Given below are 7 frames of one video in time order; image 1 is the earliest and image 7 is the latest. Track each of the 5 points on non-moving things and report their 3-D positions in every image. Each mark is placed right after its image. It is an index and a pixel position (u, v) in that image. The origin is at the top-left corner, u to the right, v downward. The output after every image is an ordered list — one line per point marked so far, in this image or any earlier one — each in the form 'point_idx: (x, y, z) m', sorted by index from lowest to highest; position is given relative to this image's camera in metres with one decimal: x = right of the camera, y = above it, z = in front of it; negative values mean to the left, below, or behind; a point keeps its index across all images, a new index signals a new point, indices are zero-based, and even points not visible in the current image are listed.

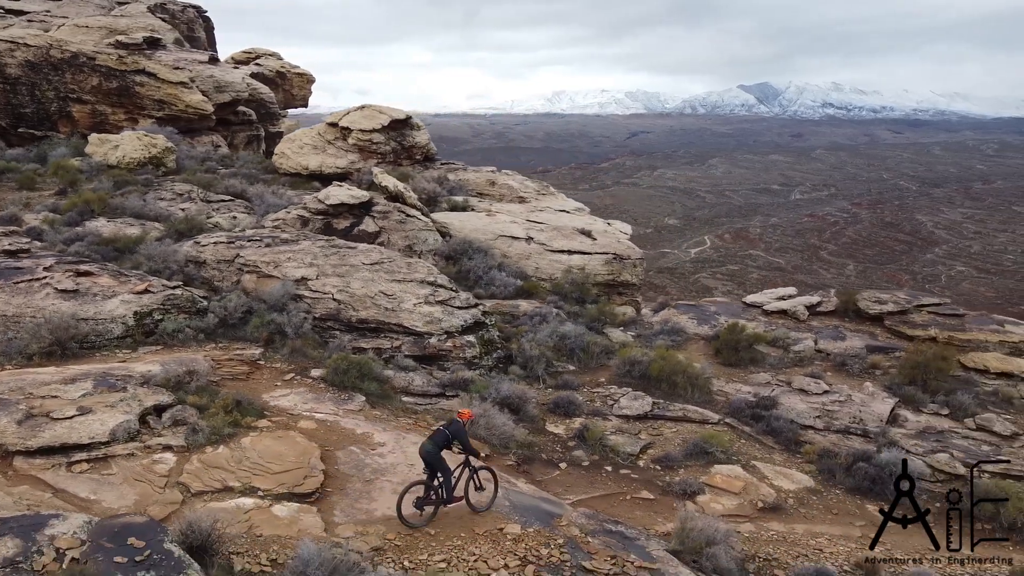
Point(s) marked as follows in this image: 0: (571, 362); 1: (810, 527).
0: (+1.1, -1.4, +10.7) m
1: (+4.0, -3.2, +7.6) m
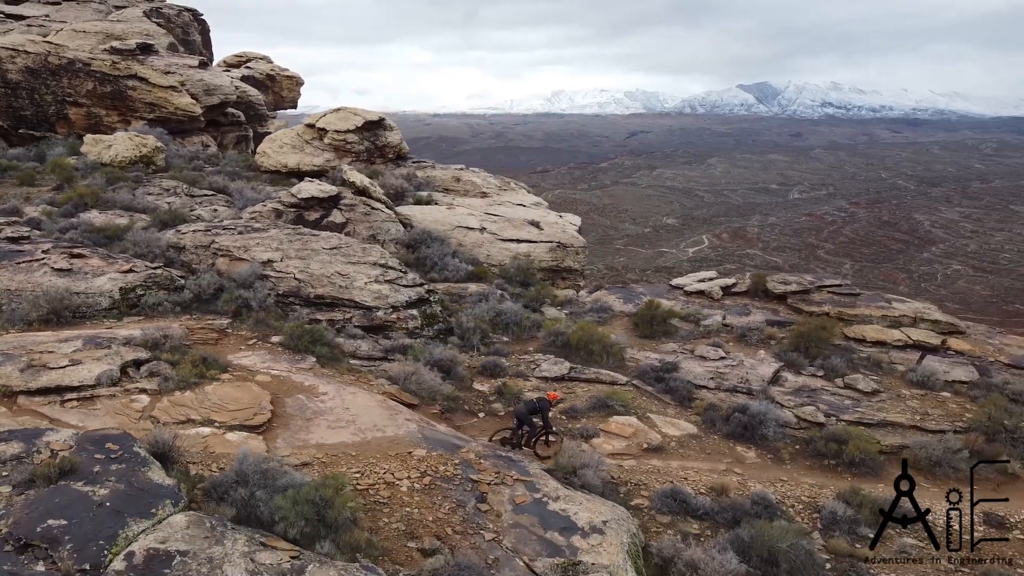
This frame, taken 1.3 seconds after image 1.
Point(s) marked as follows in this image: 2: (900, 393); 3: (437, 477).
0: (-0.2, -1.0, +12.2) m
1: (+2.7, -2.8, +9.1) m
2: (+7.2, -1.9, +10.6) m
3: (-0.9, -2.4, +7.2) m
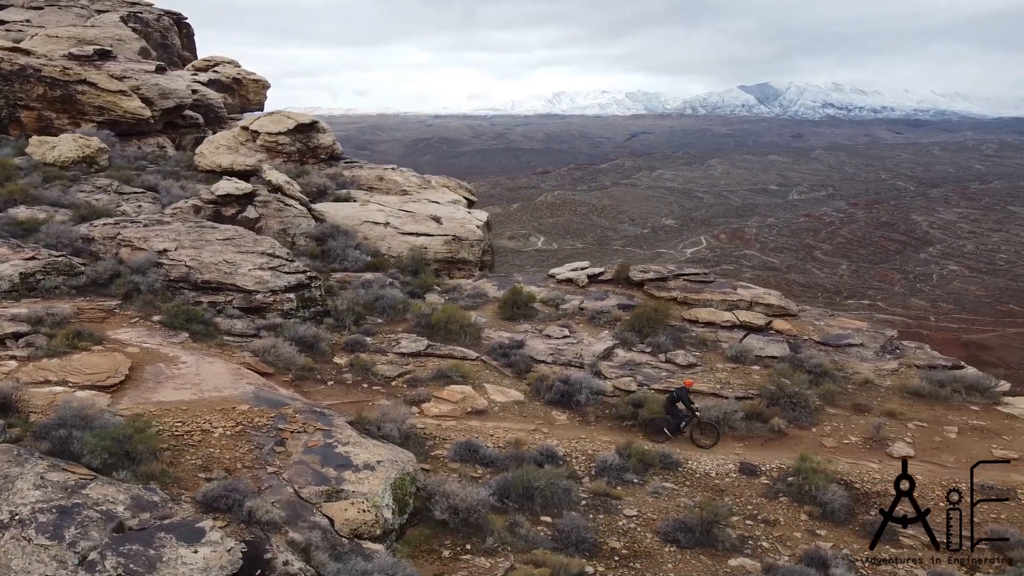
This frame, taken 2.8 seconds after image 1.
0: (-3.2, -0.7, +13.5) m
1: (-0.3, -2.4, +10.4) m
2: (+4.2, -1.6, +11.9) m
3: (-3.9, -2.1, +8.5) m
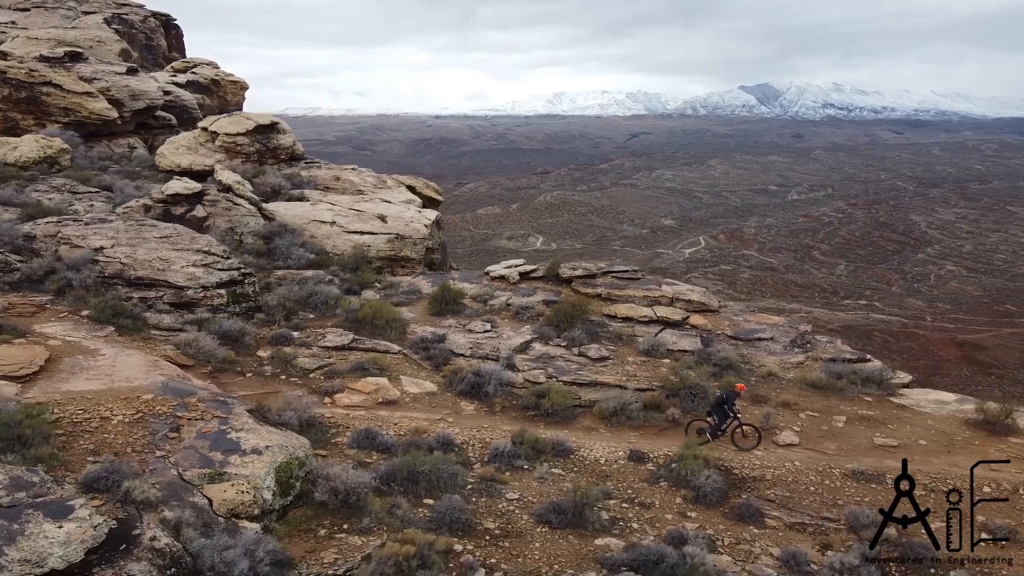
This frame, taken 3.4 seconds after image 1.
0: (-4.9, -0.6, +13.9) m
1: (-2.0, -2.4, +10.8) m
2: (+2.4, -1.5, +12.3) m
3: (-5.7, -2.0, +8.9) m
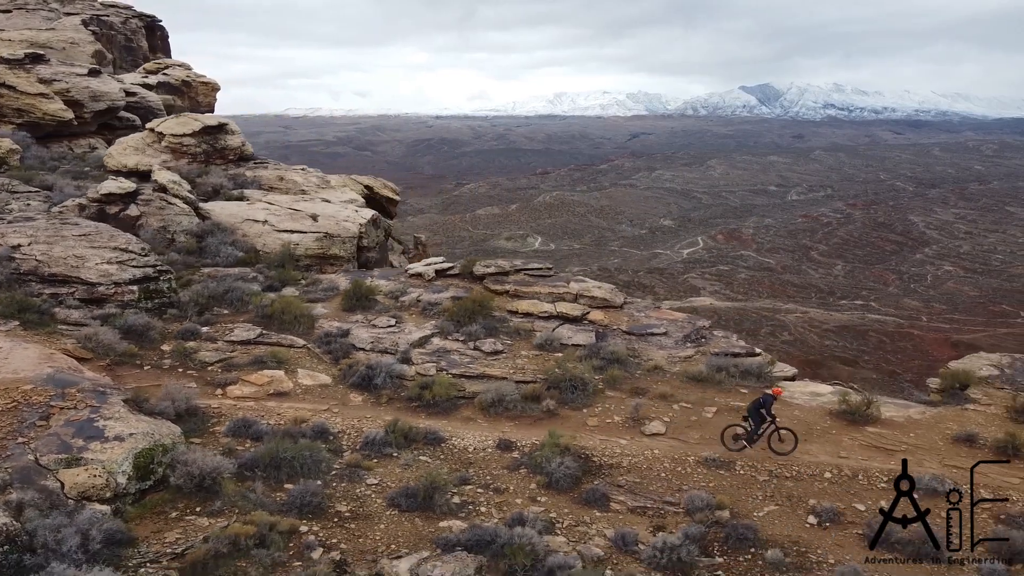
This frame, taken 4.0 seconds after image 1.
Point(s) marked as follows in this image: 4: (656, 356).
0: (-7.2, -0.5, +14.3) m
1: (-4.3, -2.3, +11.2) m
2: (+0.1, -1.4, +12.7) m
3: (-8.0, -1.9, +9.3) m
4: (+3.2, -1.5, +12.6) m
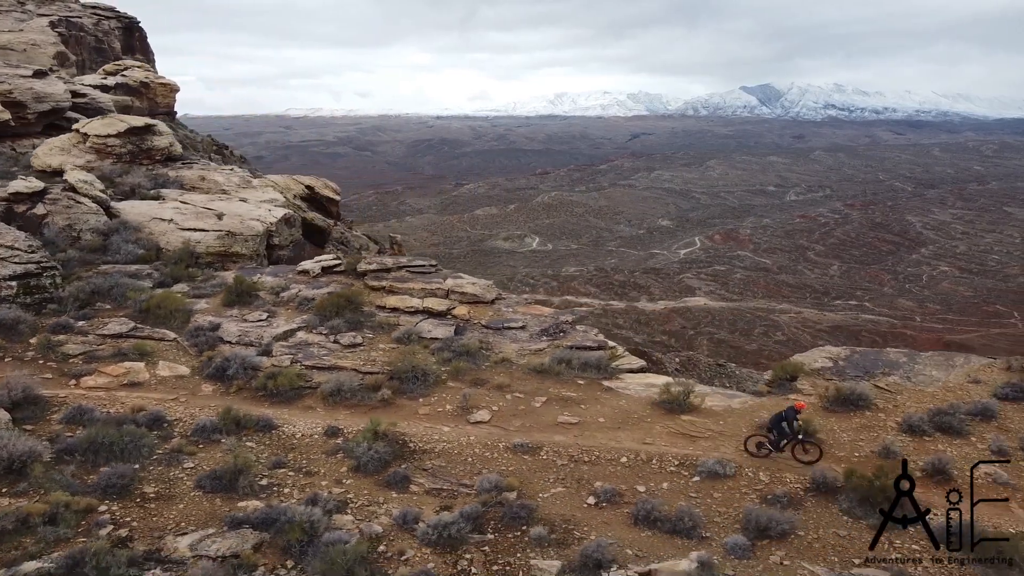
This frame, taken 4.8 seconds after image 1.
0: (-10.5, -0.4, +14.8) m
1: (-7.6, -2.2, +11.7) m
2: (-3.2, -1.3, +13.2) m
3: (-11.3, -1.8, +9.8) m
4: (-0.1, -1.4, +13.1) m
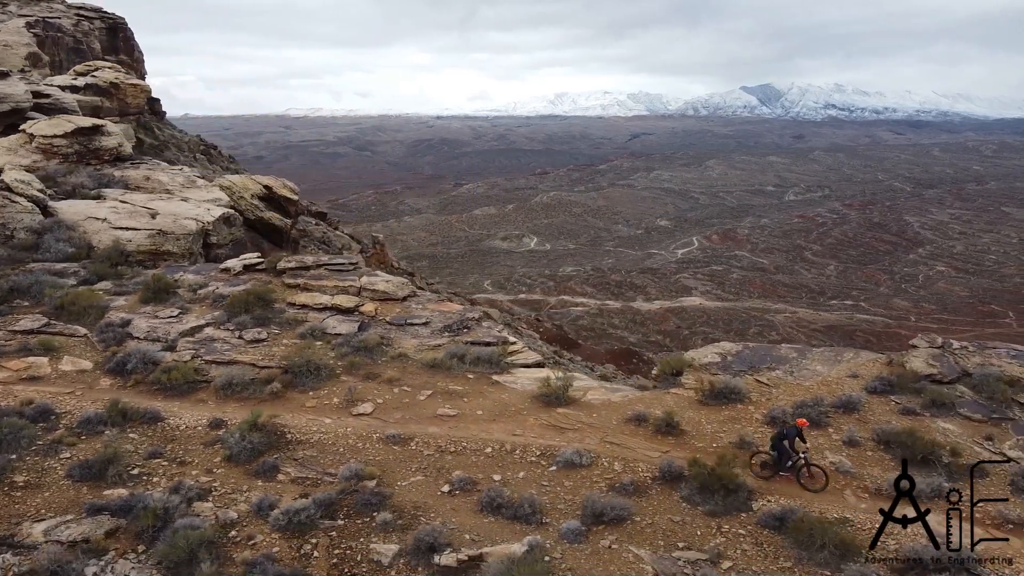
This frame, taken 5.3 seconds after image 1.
0: (-12.9, -0.3, +15.1) m
1: (-10.0, -2.1, +12.0) m
2: (-5.6, -1.3, +13.5) m
3: (-13.7, -1.7, +10.1) m
4: (-2.5, -1.3, +13.5) m
